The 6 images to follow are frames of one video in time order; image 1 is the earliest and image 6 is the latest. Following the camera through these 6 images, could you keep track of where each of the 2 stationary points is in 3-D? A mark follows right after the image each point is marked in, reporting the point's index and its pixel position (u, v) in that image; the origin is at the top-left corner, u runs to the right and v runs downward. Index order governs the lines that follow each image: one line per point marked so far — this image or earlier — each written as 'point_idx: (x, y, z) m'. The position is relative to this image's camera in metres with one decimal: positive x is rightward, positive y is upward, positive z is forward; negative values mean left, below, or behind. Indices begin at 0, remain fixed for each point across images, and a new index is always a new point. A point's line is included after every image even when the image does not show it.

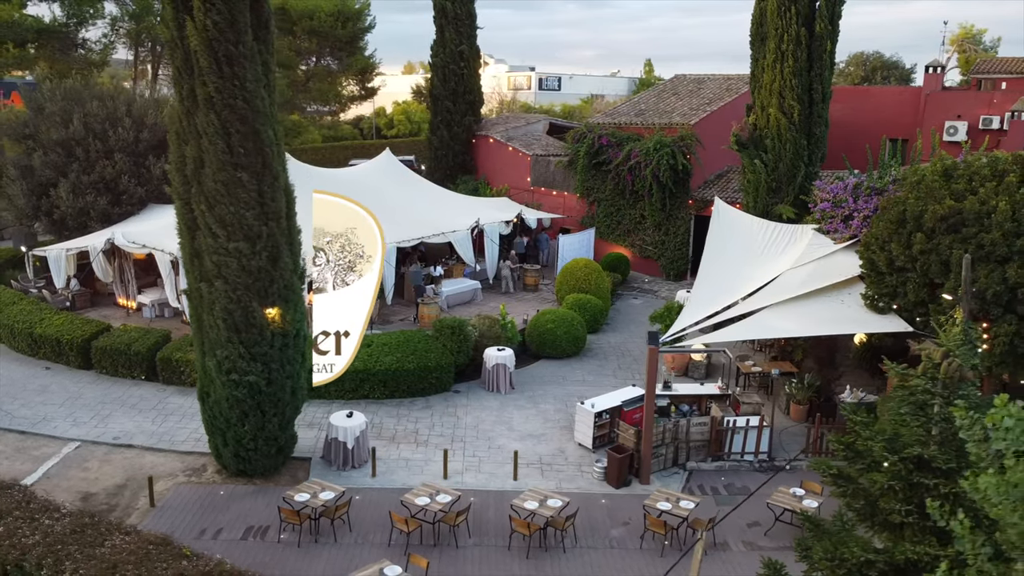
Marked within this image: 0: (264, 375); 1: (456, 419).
0: (-3.0, -1.1, +9.8) m
1: (-0.9, -2.0, +12.5) m
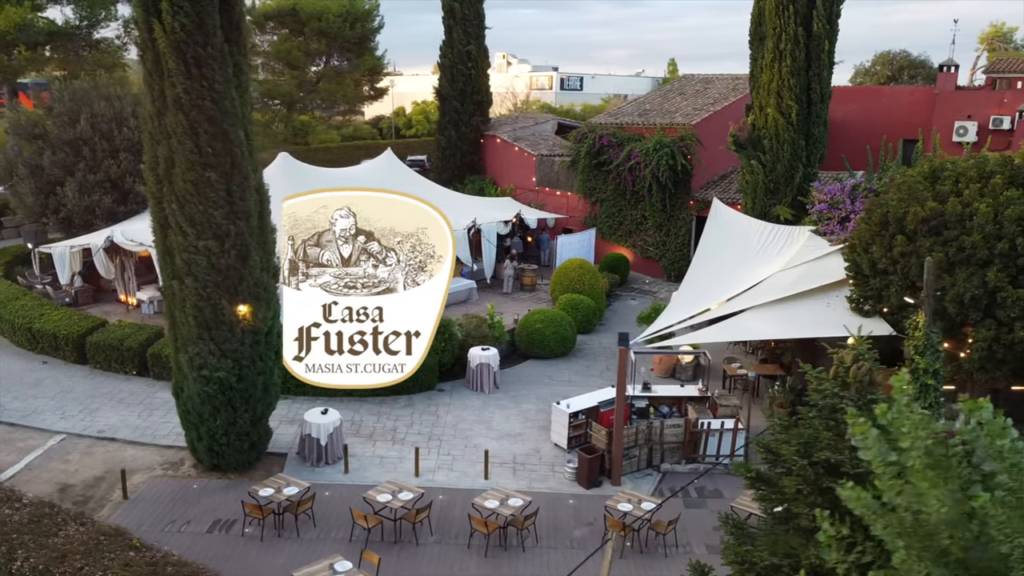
0: (-3.4, -1.0, +10.0) m
1: (-1.2, -2.0, +12.6) m
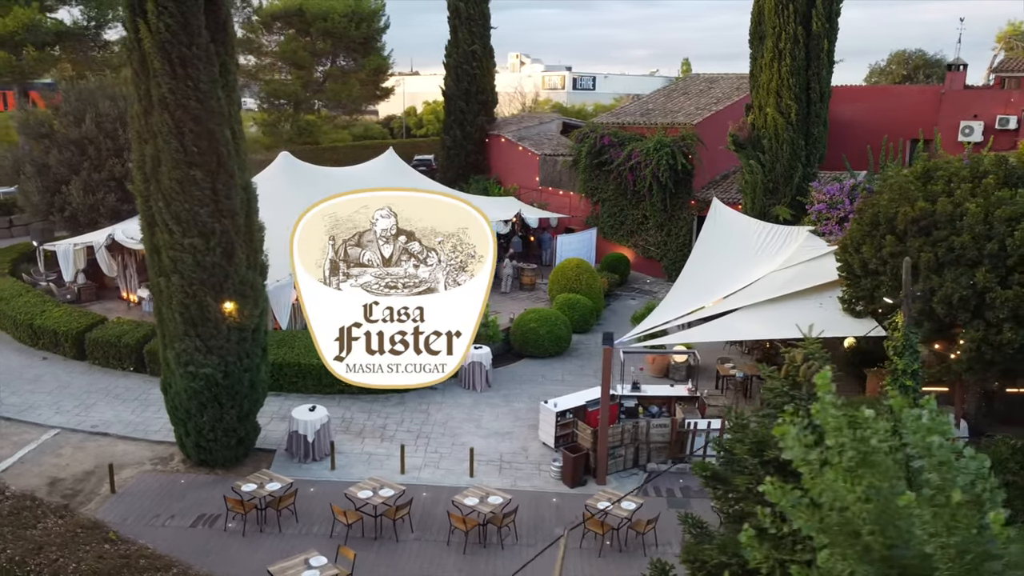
0: (-3.6, -1.0, +10.1) m
1: (-1.3, -2.0, +12.7) m
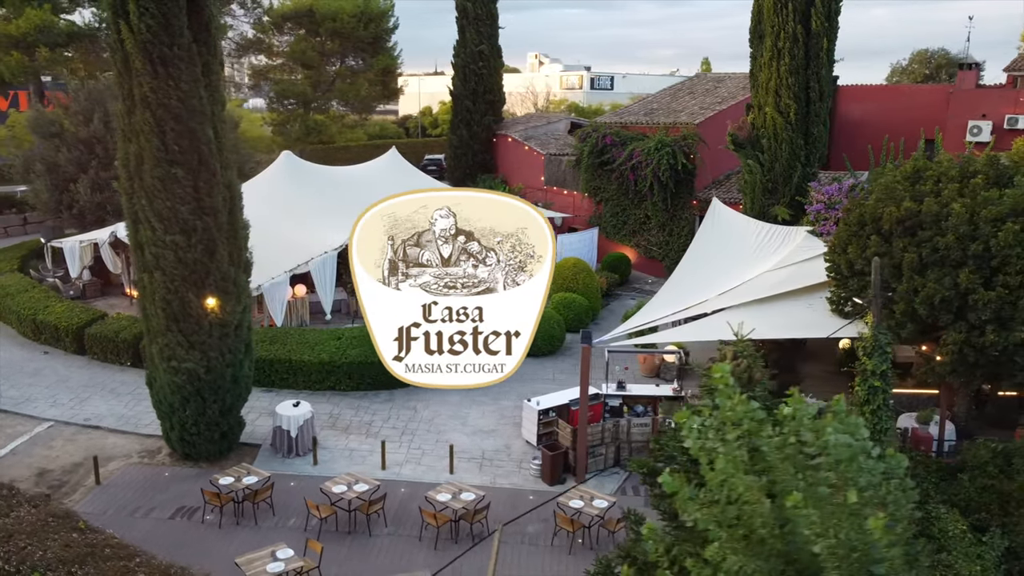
0: (-3.9, -0.9, +10.2) m
1: (-1.6, -2.0, +12.8) m
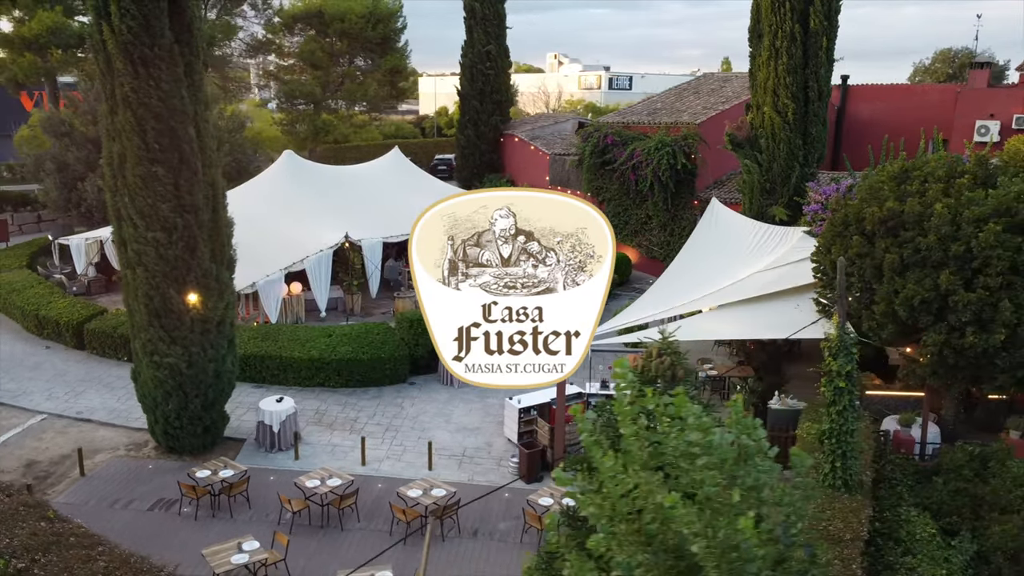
0: (-4.2, -0.9, +10.4) m
1: (-1.8, -1.9, +12.9) m
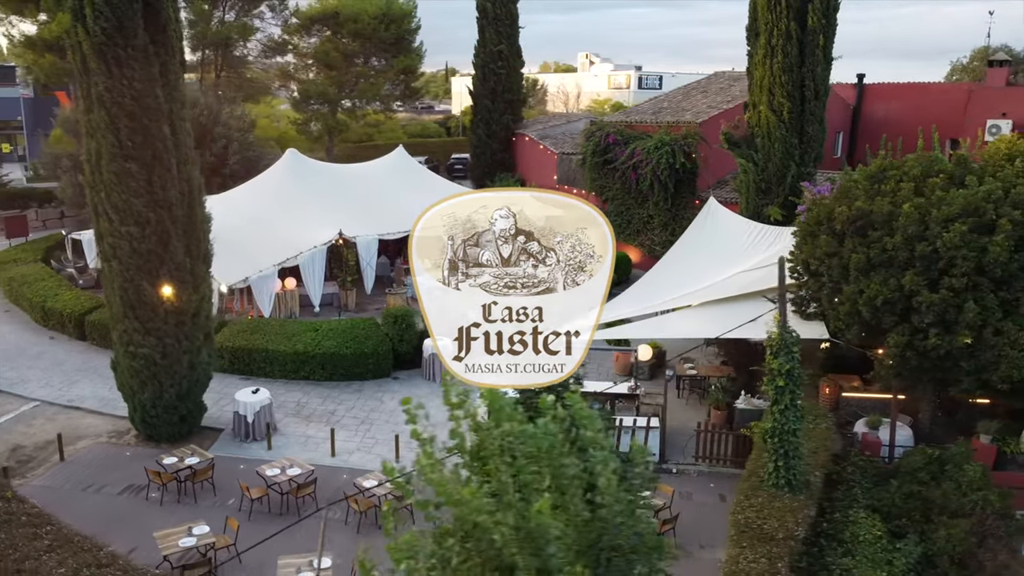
0: (-4.7, -0.8, +10.8) m
1: (-2.2, -1.9, +13.1) m
